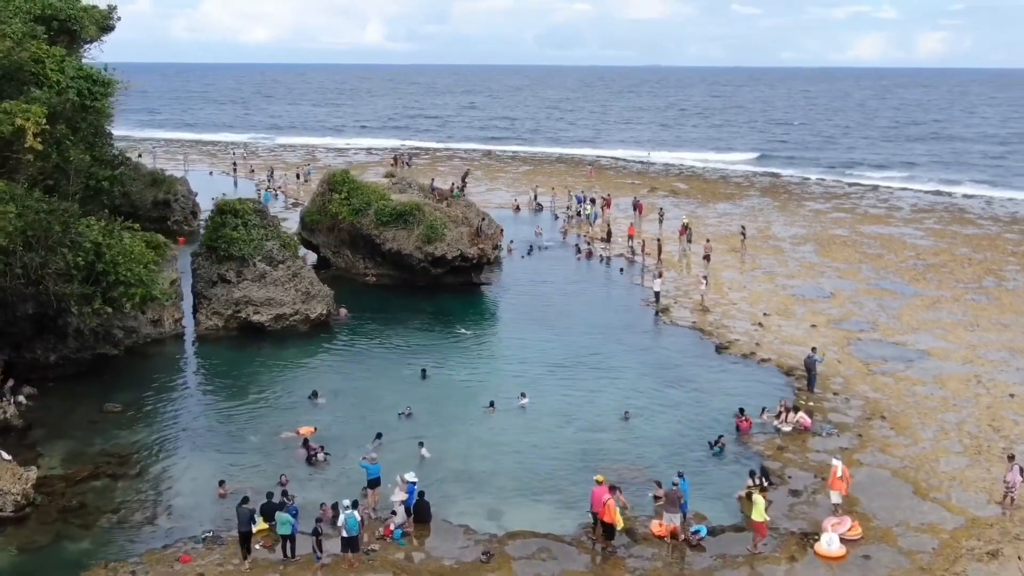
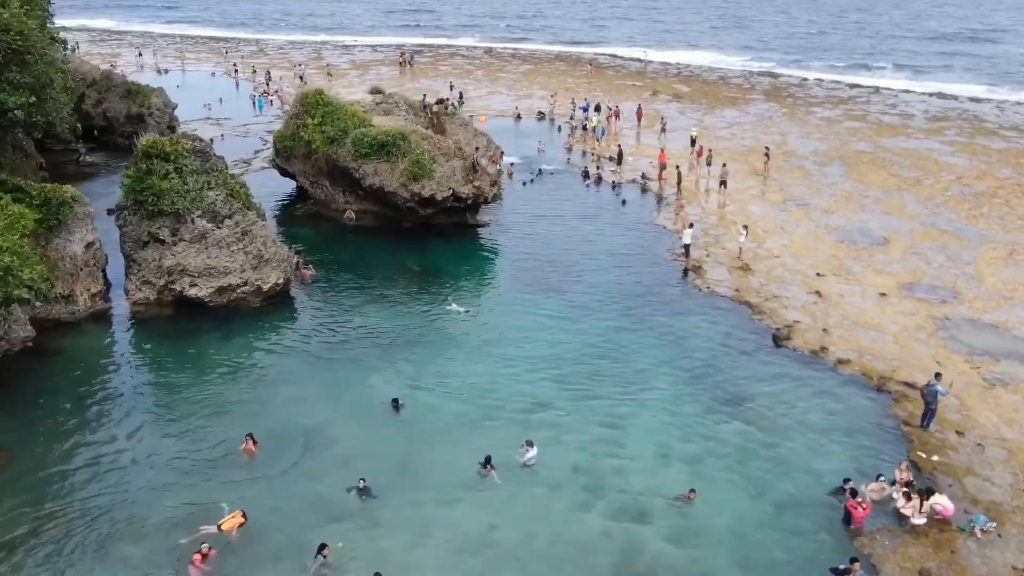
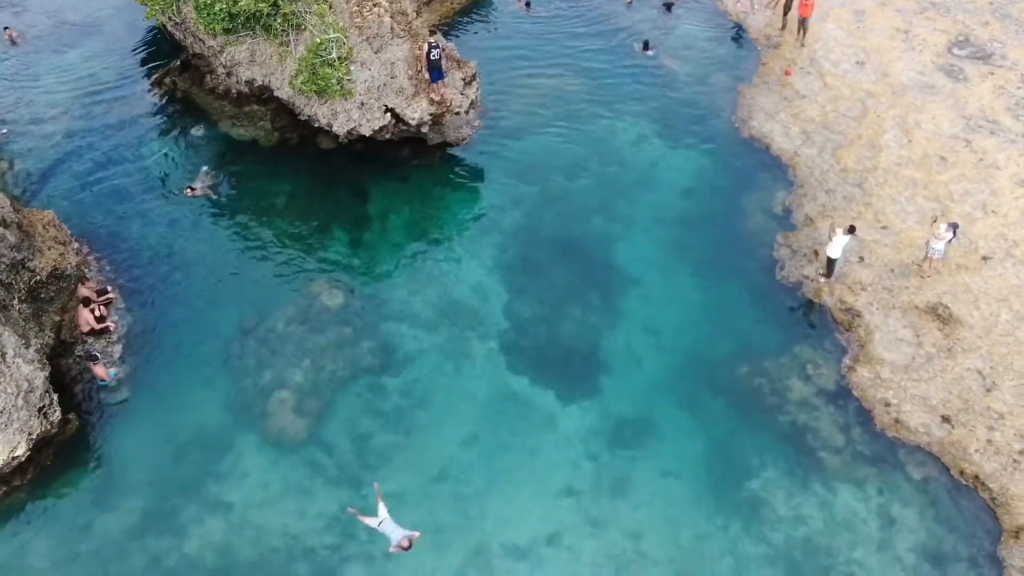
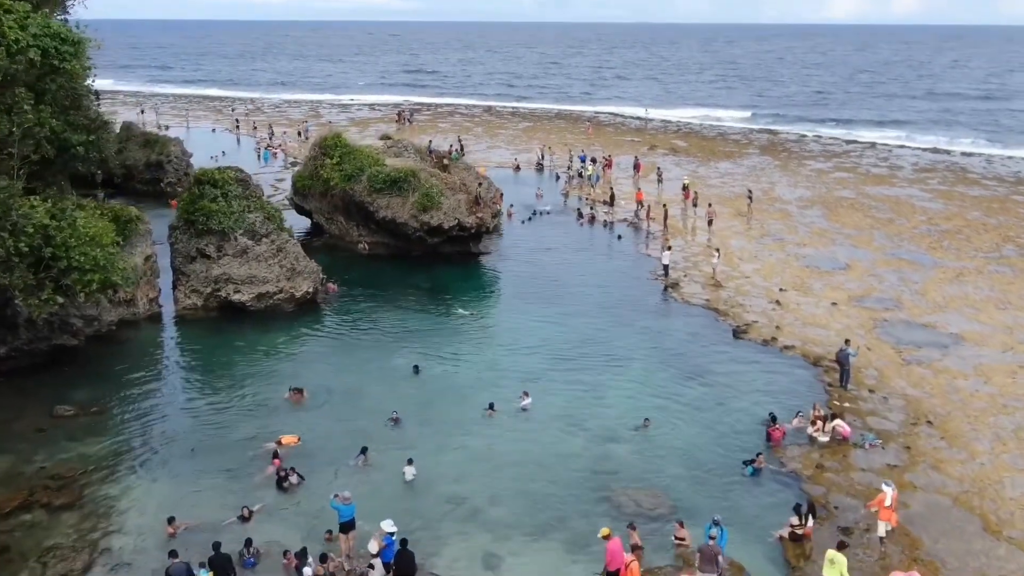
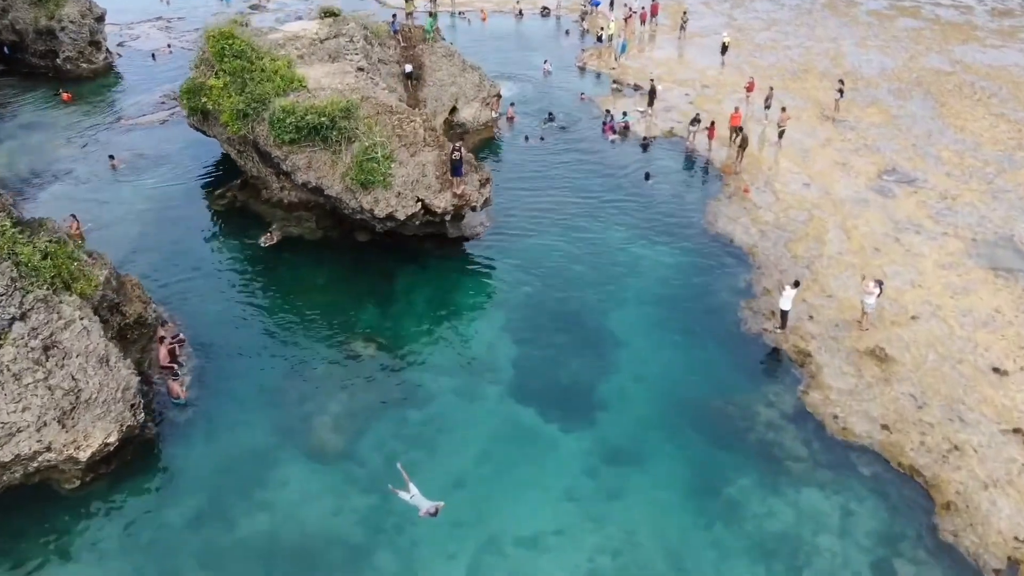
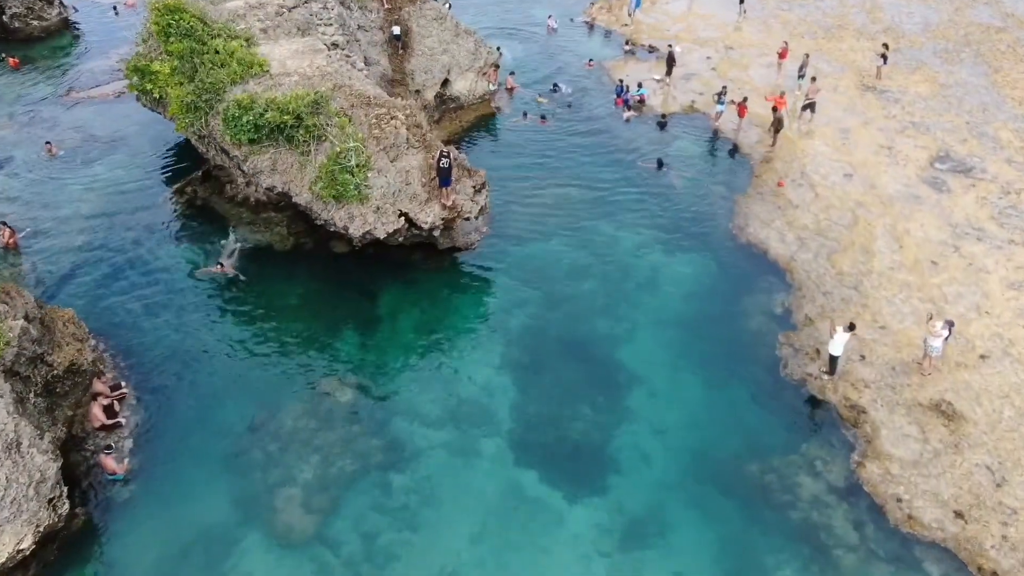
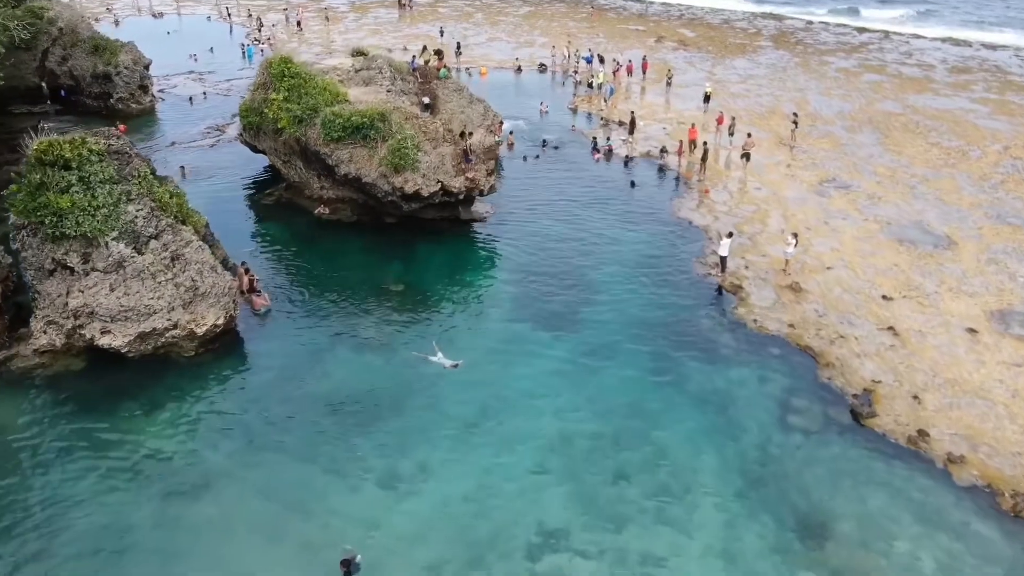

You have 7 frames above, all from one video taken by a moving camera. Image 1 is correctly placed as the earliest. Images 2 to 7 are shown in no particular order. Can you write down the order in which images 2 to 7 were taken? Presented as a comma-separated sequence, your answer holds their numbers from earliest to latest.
4, 2, 7, 5, 6, 3
